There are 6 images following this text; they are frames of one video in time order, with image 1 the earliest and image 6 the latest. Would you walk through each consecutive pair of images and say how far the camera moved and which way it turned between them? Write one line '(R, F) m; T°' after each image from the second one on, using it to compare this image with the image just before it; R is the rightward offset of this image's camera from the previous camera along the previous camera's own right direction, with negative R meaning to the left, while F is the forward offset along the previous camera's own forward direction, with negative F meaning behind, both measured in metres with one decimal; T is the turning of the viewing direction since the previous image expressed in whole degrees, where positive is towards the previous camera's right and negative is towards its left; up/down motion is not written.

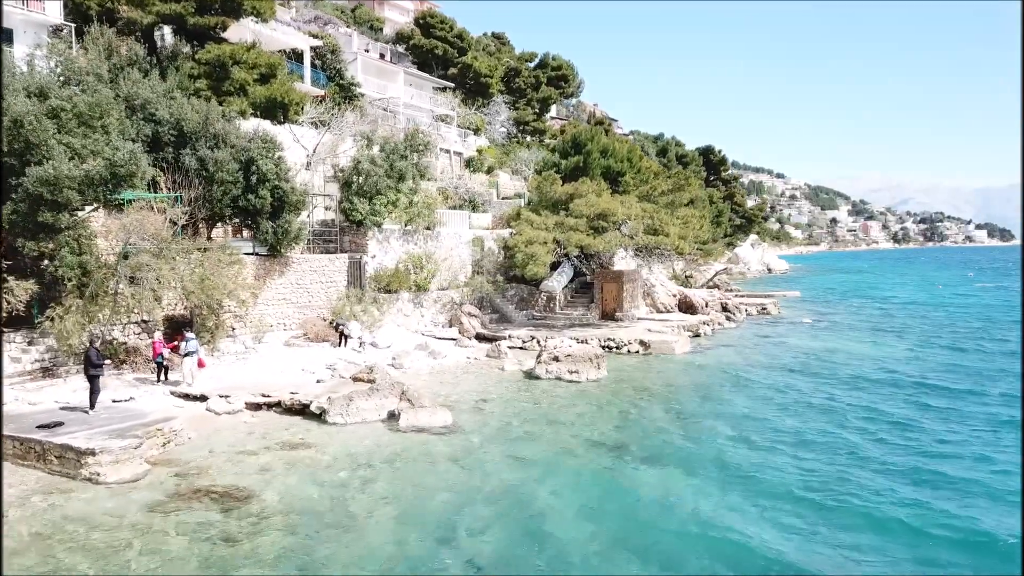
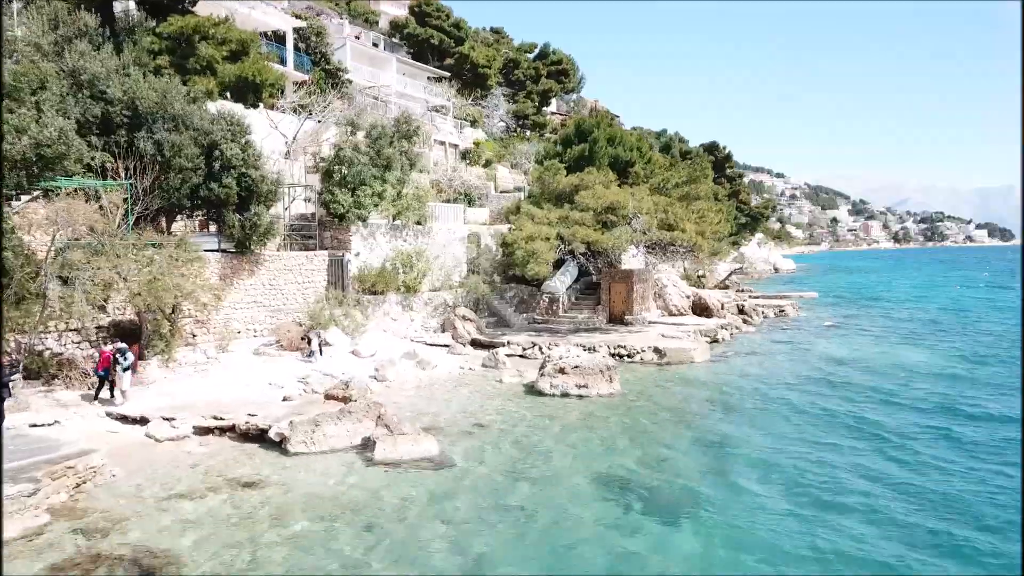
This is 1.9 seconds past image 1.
(0.0, +2.7) m; 0°
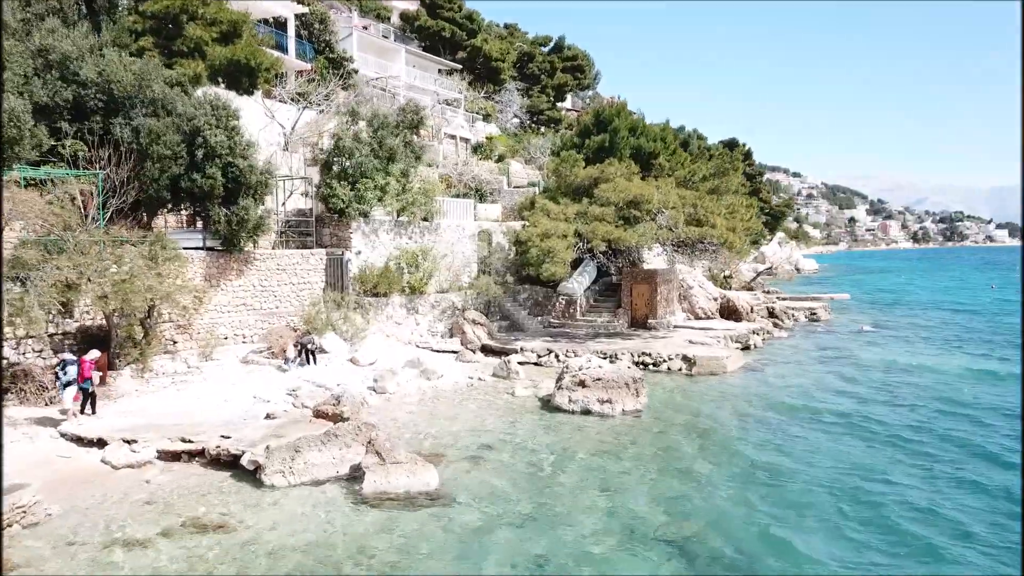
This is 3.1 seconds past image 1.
(0.0, +2.1) m; -1°
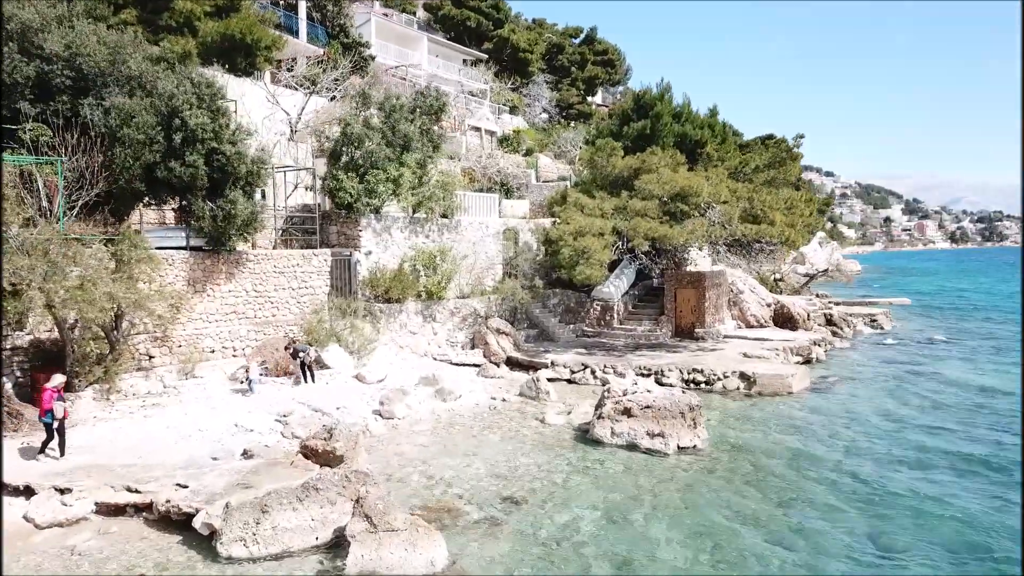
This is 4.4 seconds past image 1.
(-0.1, +2.8) m; -2°
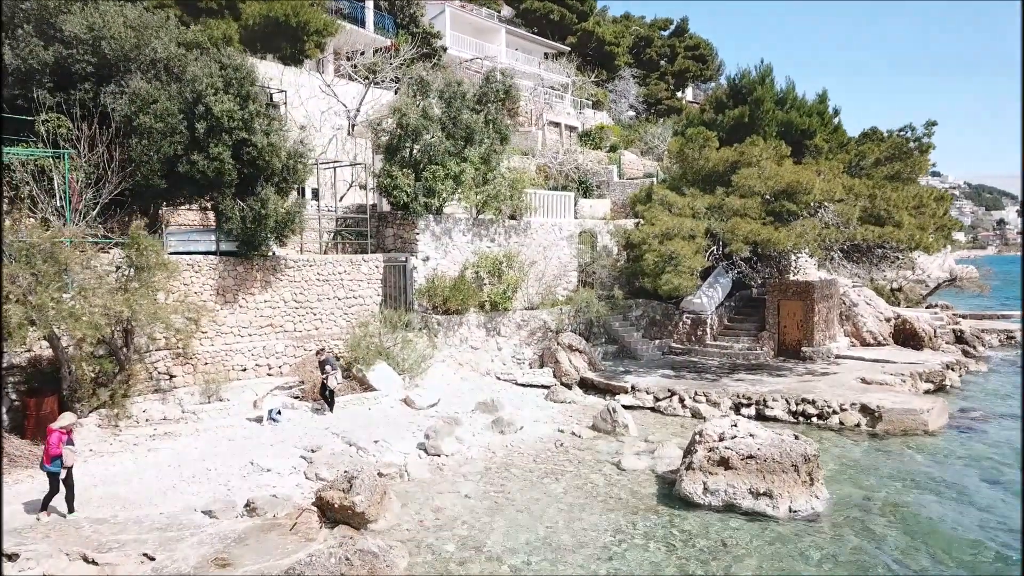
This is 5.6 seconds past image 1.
(+0.3, +2.7) m; -8°
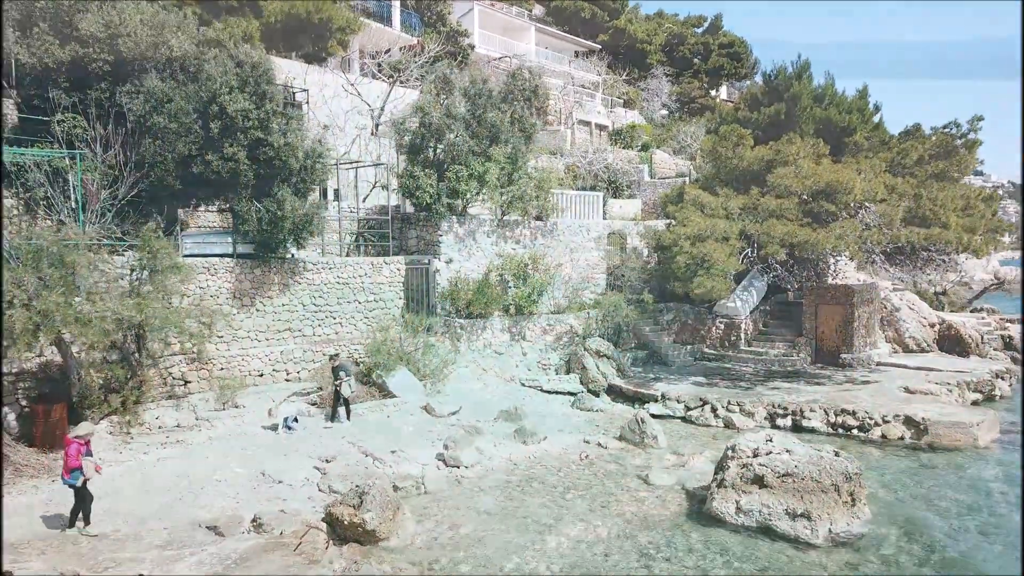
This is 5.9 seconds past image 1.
(+0.1, +0.6) m; -3°
